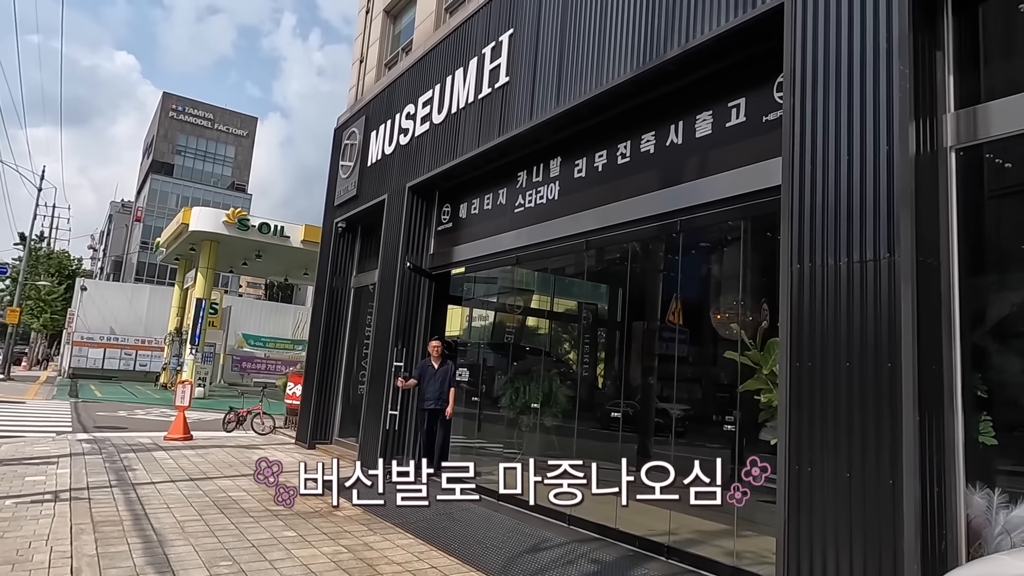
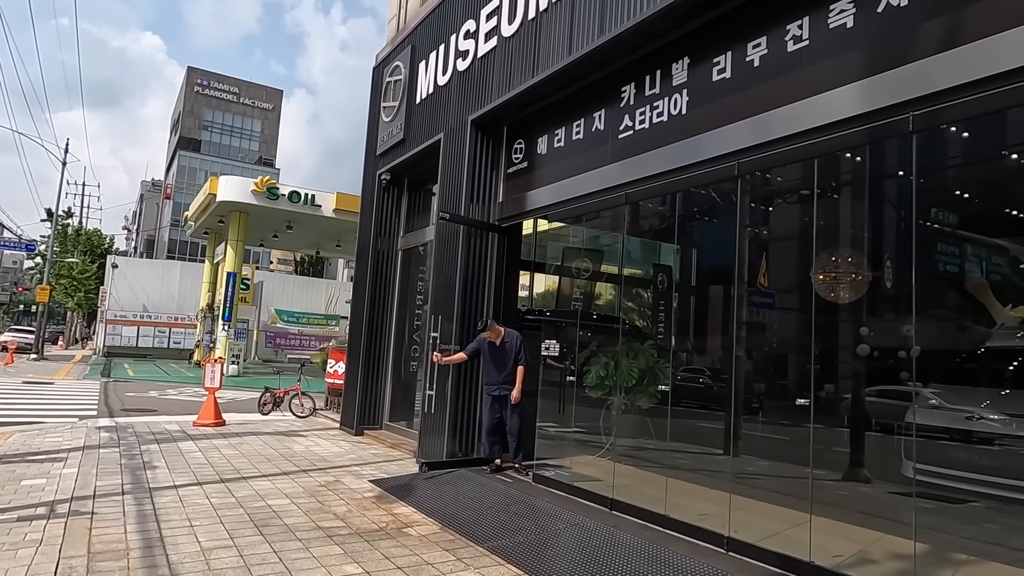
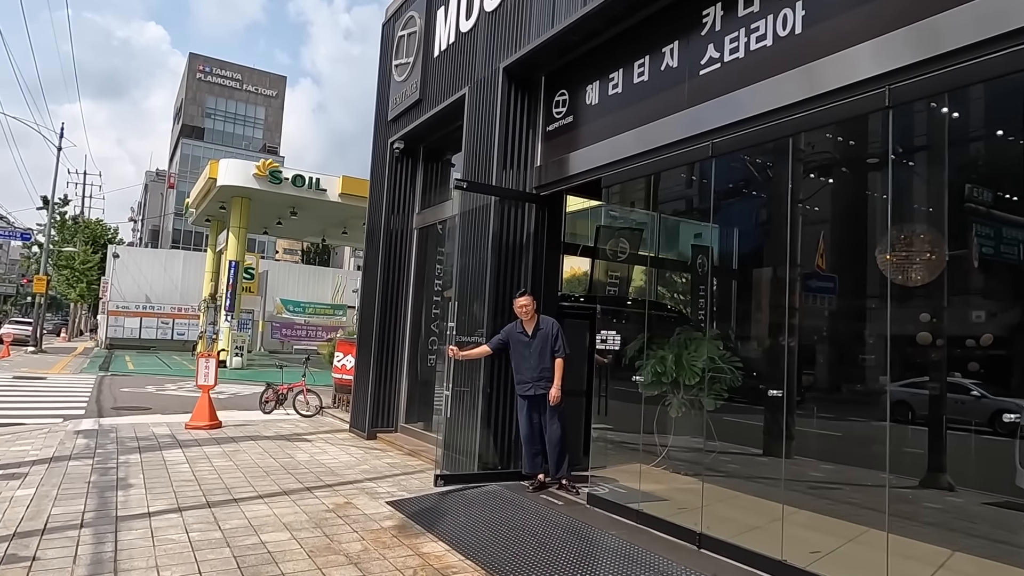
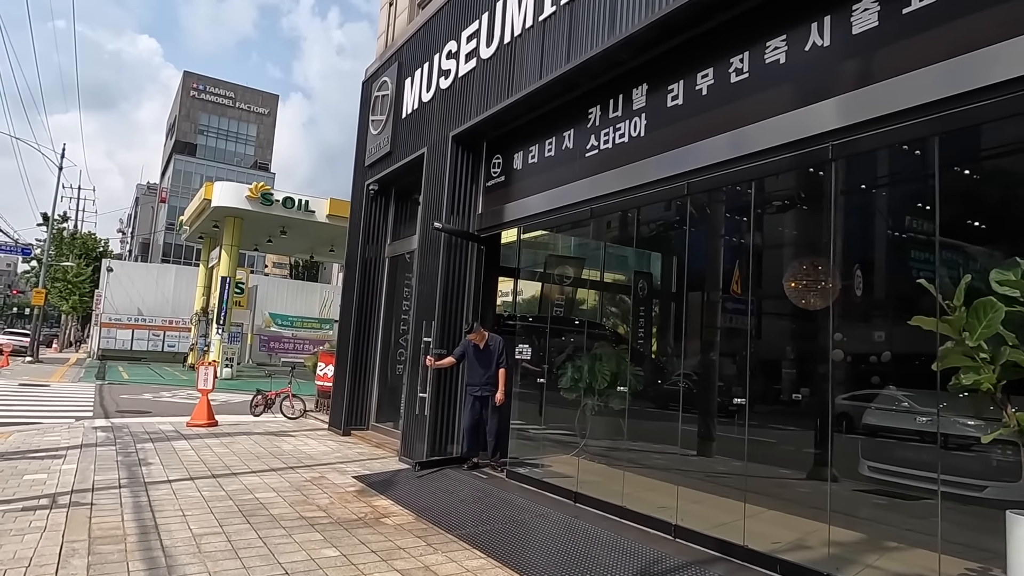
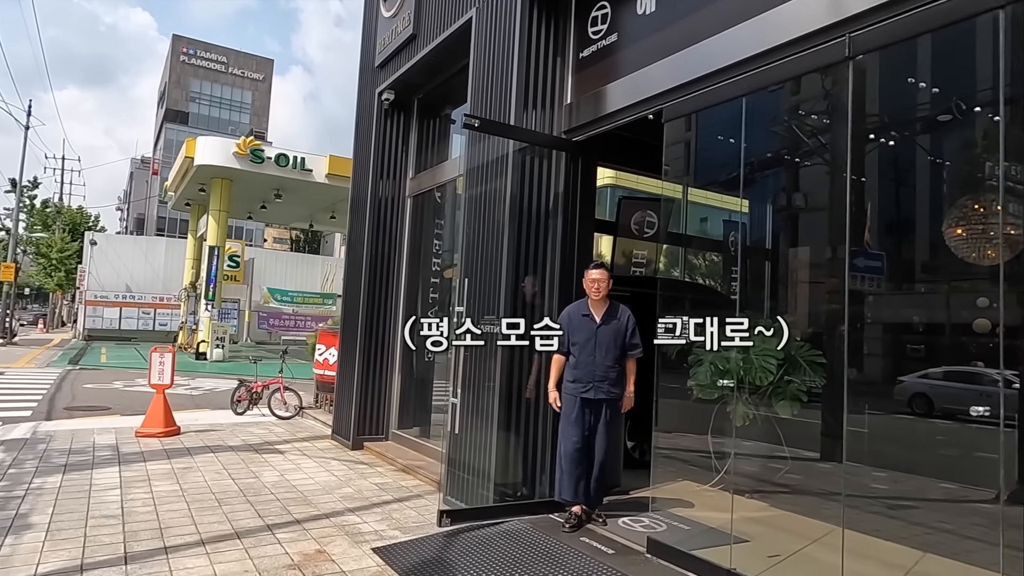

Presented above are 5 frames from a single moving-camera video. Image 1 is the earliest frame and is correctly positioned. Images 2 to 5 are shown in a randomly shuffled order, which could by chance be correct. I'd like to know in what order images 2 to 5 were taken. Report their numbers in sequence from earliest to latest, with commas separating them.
4, 2, 3, 5
